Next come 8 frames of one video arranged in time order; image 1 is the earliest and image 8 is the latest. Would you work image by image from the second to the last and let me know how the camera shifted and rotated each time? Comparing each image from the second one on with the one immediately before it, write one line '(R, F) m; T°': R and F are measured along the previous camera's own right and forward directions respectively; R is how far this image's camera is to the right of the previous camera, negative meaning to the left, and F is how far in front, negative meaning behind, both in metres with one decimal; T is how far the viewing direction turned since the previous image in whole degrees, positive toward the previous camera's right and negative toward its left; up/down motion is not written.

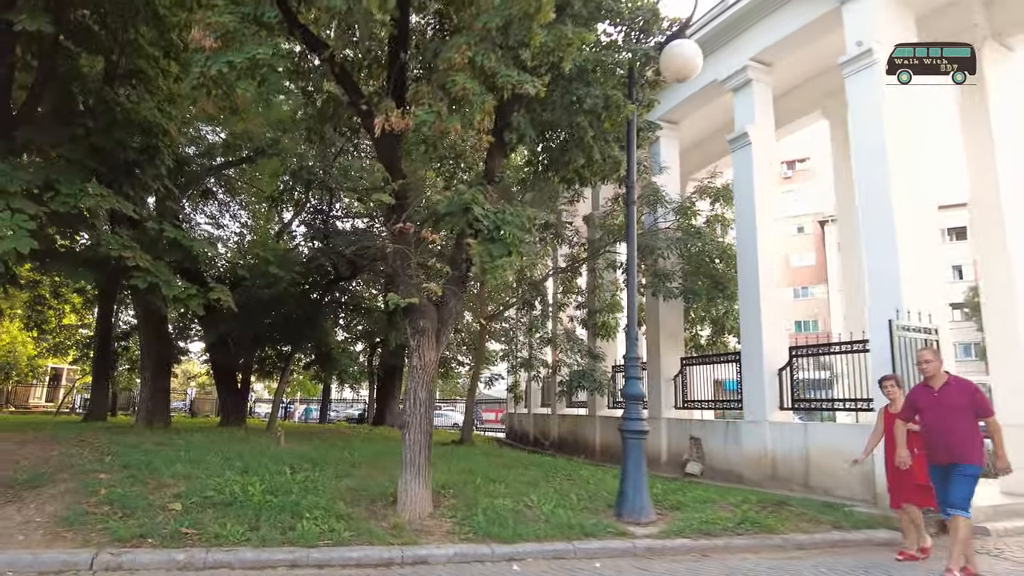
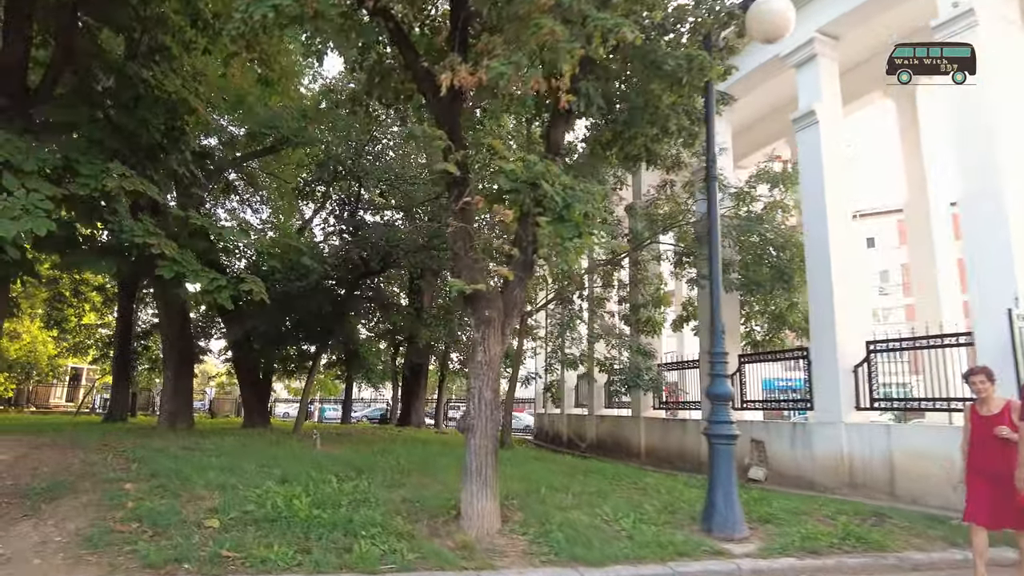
(-0.6, +0.9) m; -1°
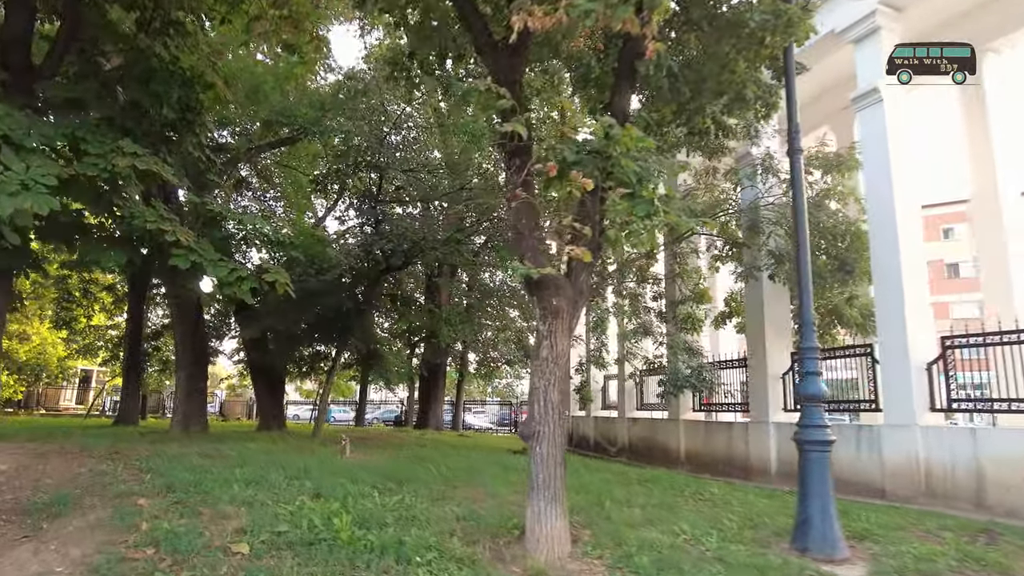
(-0.5, +0.8) m; -1°
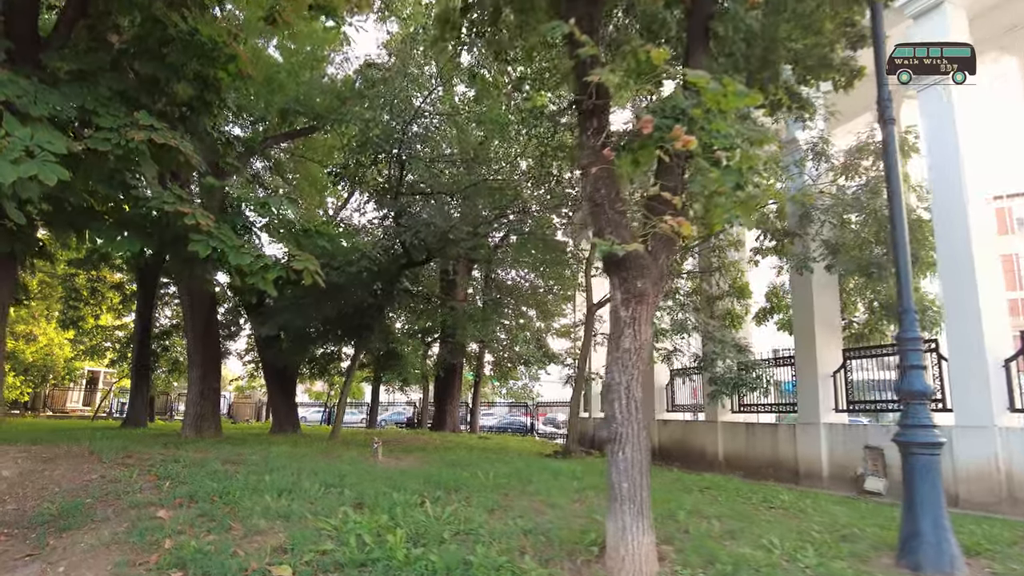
(-0.5, +0.7) m; 0°
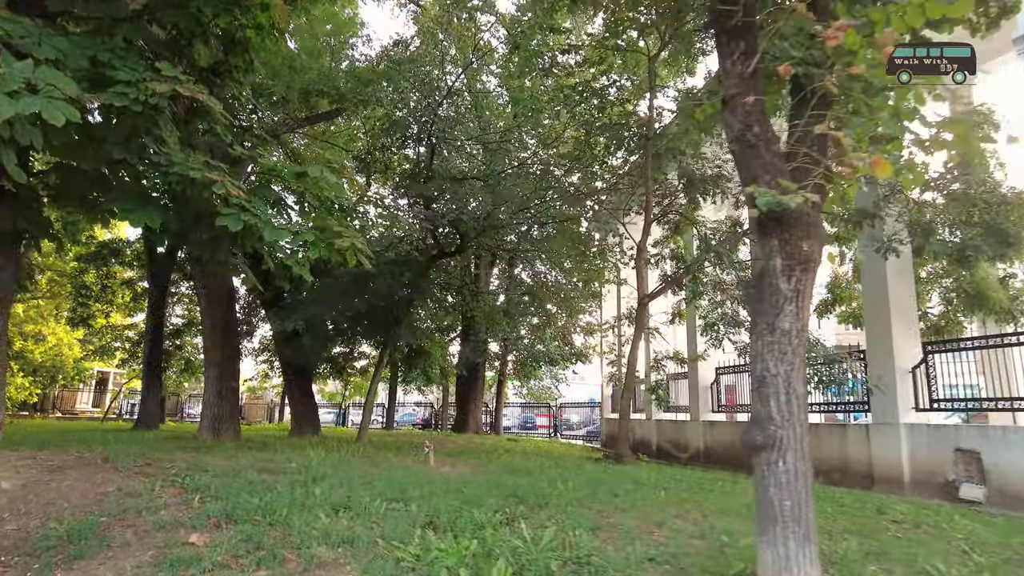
(-0.7, +1.0) m; -1°
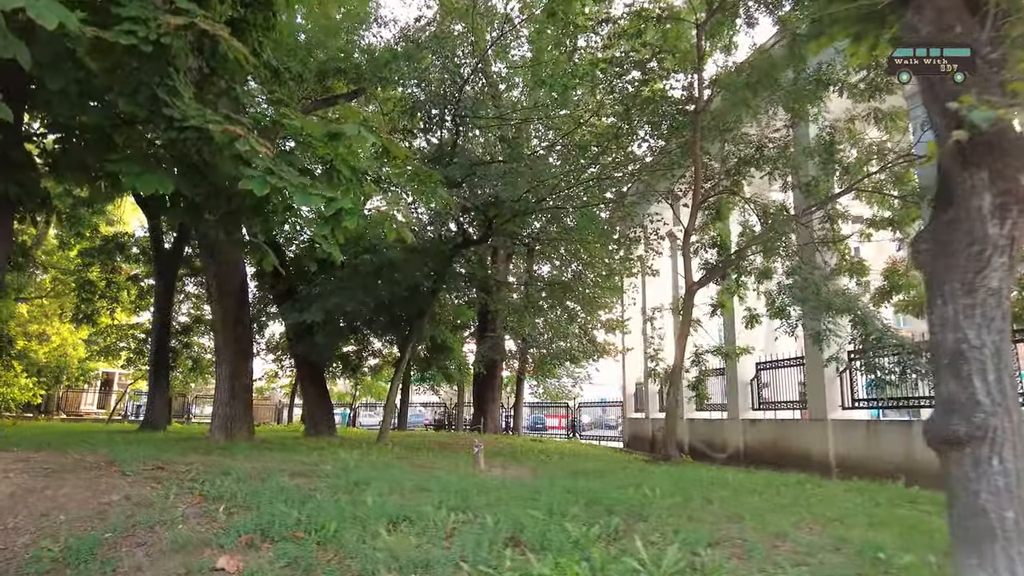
(-0.5, +0.9) m; 0°
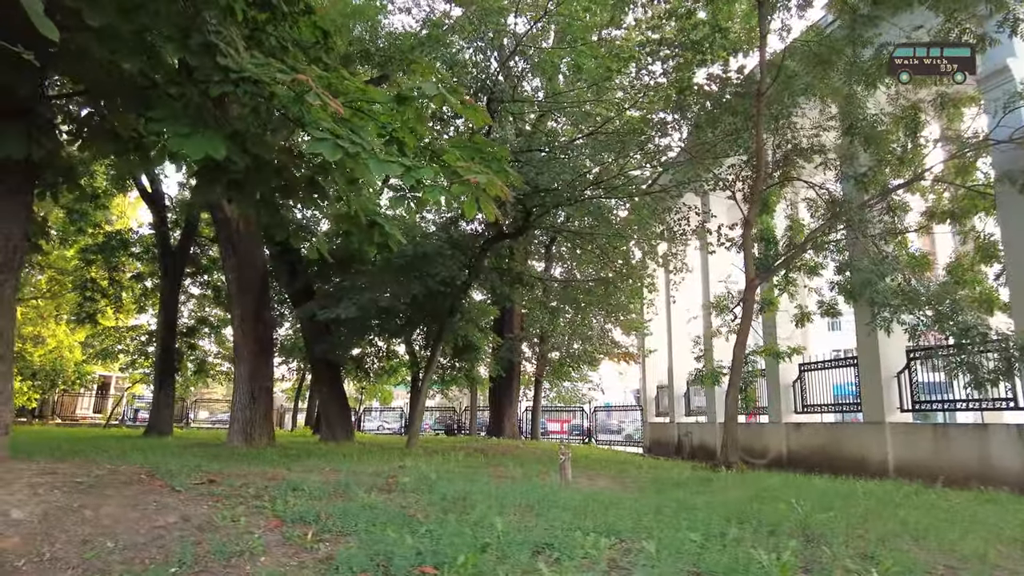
(-0.8, +0.8) m; +1°
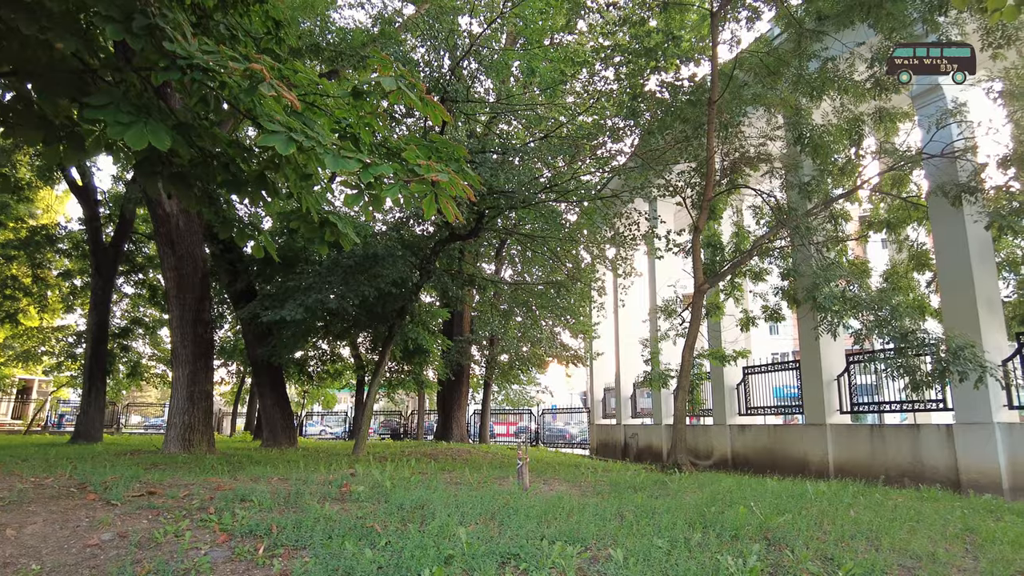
(-0.1, +0.1) m; +5°
